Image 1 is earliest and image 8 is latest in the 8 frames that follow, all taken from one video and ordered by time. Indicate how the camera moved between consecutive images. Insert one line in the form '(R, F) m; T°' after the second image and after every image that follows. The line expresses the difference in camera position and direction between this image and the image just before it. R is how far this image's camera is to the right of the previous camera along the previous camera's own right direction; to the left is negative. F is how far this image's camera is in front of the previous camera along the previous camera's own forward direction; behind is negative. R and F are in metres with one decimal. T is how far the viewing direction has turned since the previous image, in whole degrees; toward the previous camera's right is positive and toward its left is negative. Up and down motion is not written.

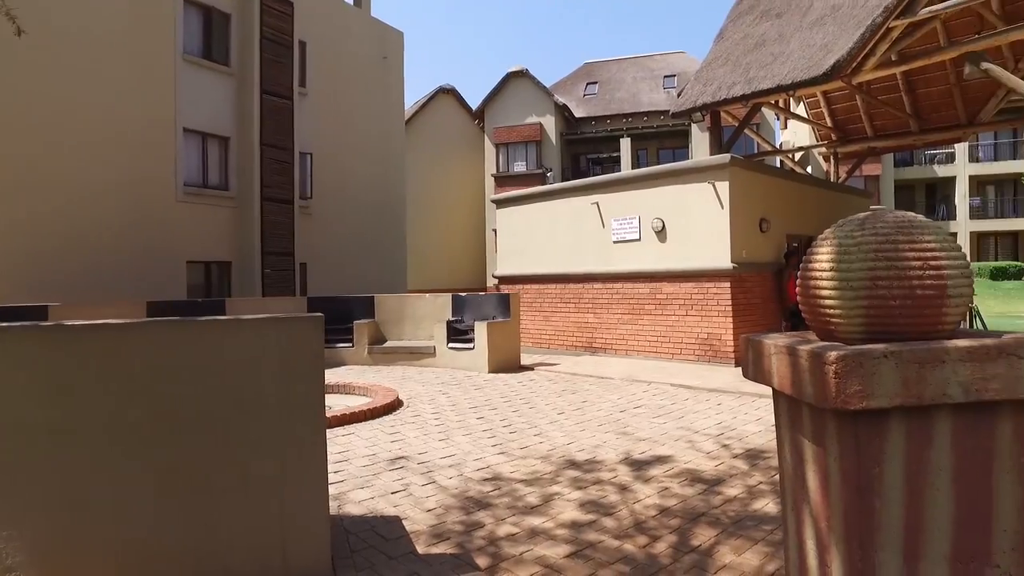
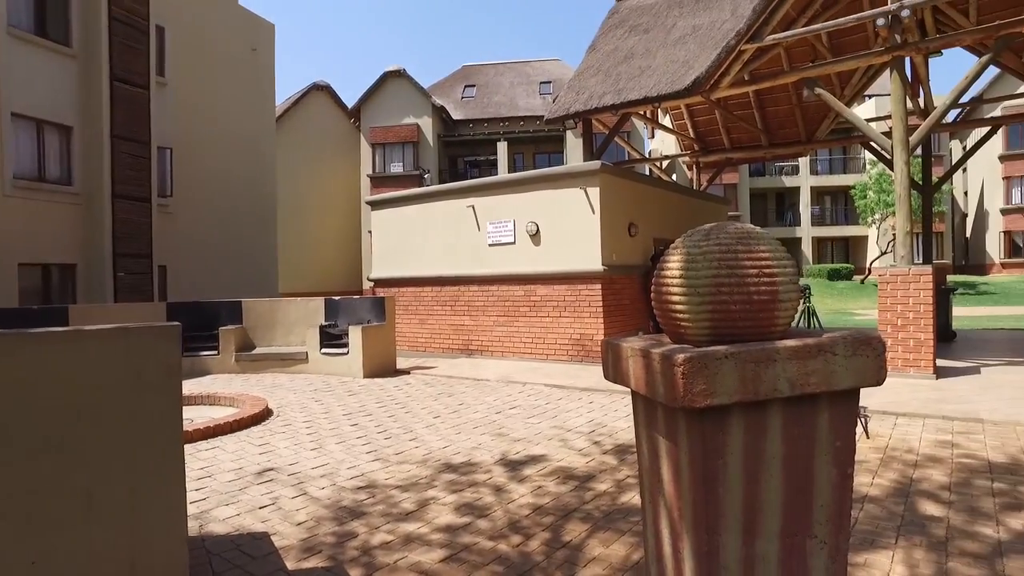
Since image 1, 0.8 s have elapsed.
(0.0, 0.0) m; +10°
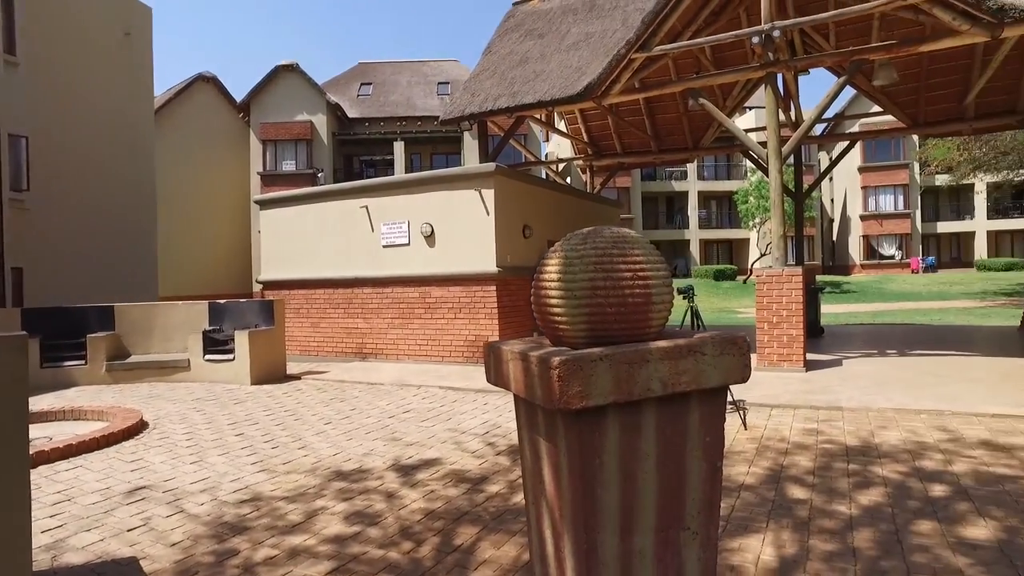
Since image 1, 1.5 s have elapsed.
(+0.1, 0.0) m; +8°
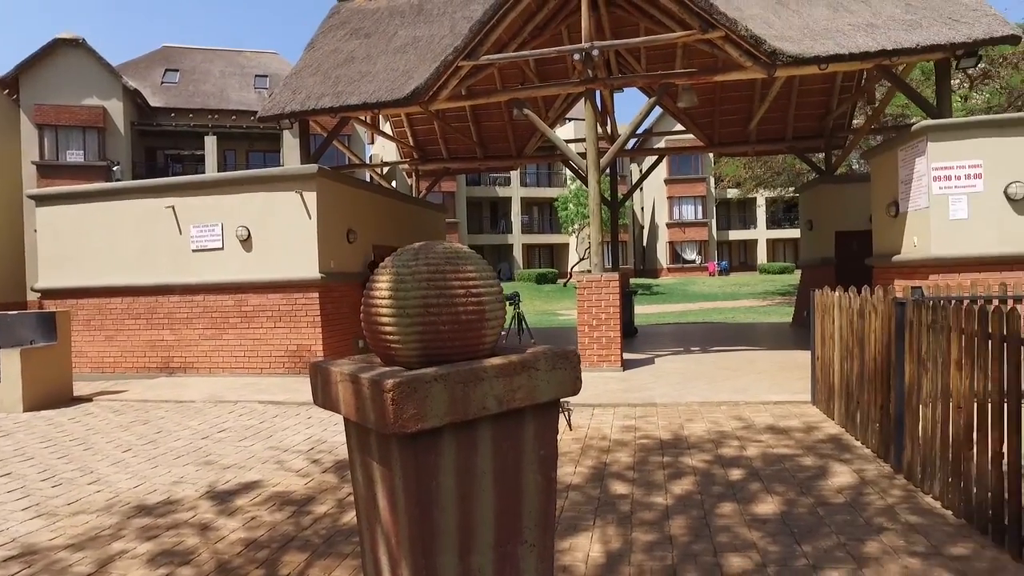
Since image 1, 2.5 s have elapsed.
(0.0, +0.1) m; +14°
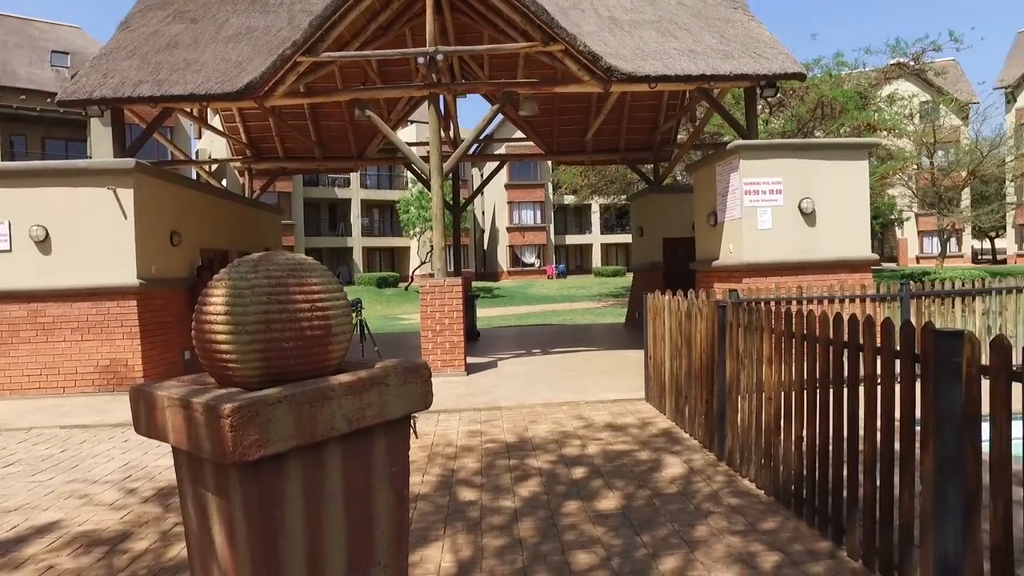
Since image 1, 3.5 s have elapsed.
(0.0, +0.1) m; +13°
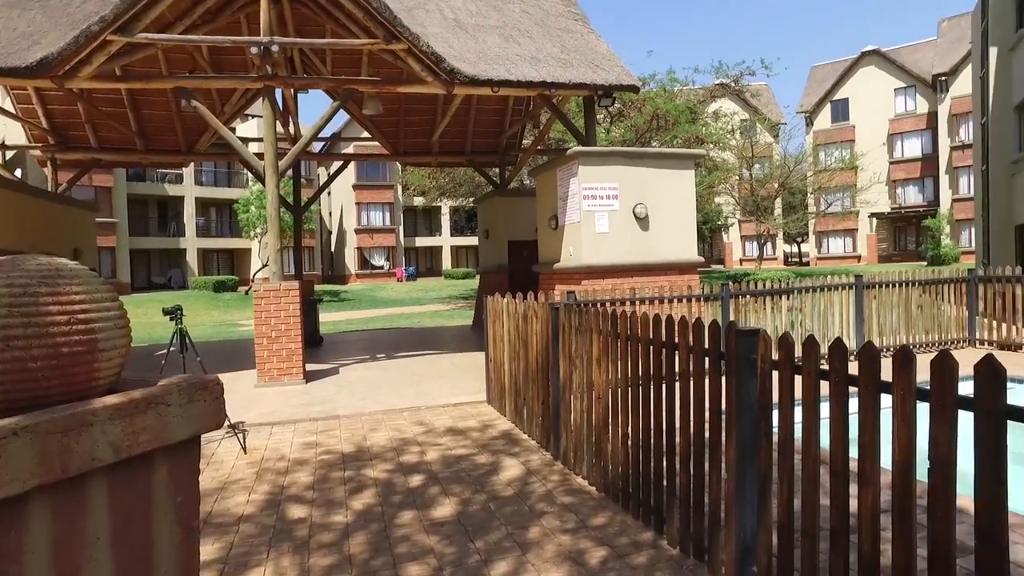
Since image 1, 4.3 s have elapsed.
(+0.1, +0.1) m; +12°
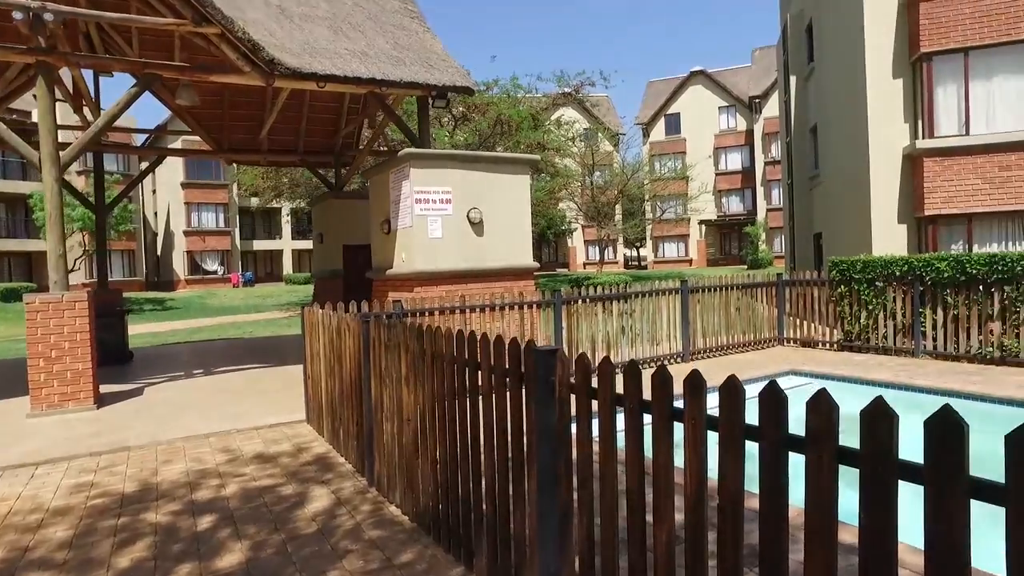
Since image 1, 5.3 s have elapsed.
(+0.3, +0.3) m; +12°
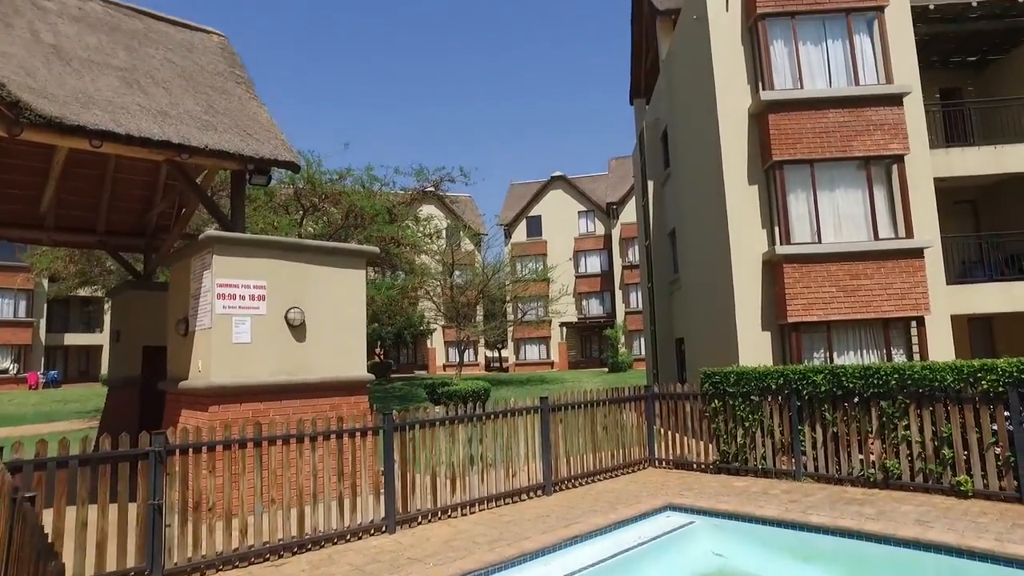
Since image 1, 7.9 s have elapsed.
(+0.4, +1.6) m; +11°
